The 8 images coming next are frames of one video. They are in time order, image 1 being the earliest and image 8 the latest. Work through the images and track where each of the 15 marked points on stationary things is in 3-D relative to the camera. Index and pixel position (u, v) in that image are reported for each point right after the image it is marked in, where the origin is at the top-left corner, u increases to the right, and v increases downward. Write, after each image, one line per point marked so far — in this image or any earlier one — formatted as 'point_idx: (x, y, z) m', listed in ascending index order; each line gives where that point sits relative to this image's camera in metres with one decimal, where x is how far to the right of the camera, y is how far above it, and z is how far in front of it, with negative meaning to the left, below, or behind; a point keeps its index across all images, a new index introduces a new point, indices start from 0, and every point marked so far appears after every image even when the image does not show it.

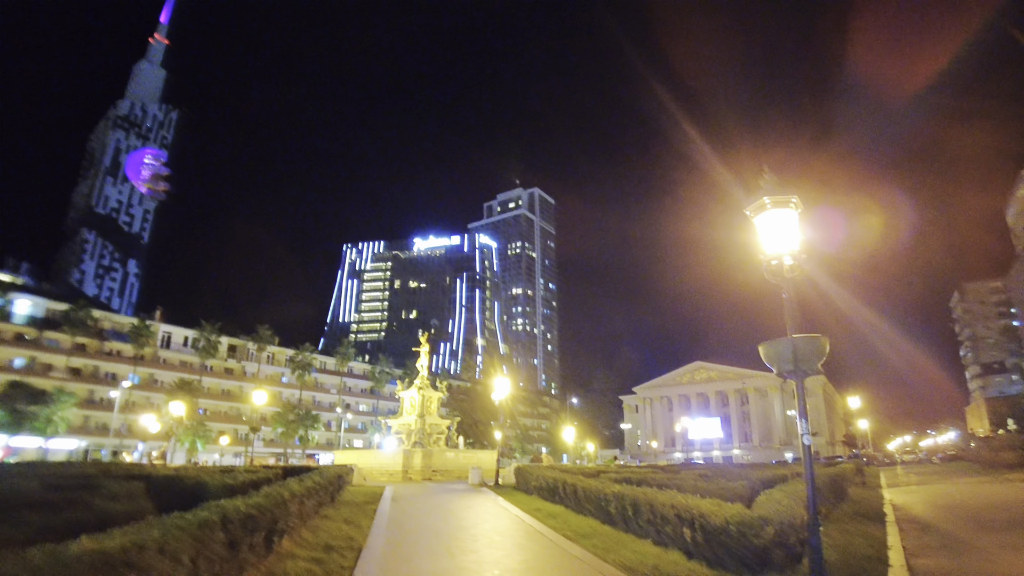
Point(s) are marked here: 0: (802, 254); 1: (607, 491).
0: (+3.8, +0.5, +7.7) m
1: (+2.2, -4.8, +13.6) m
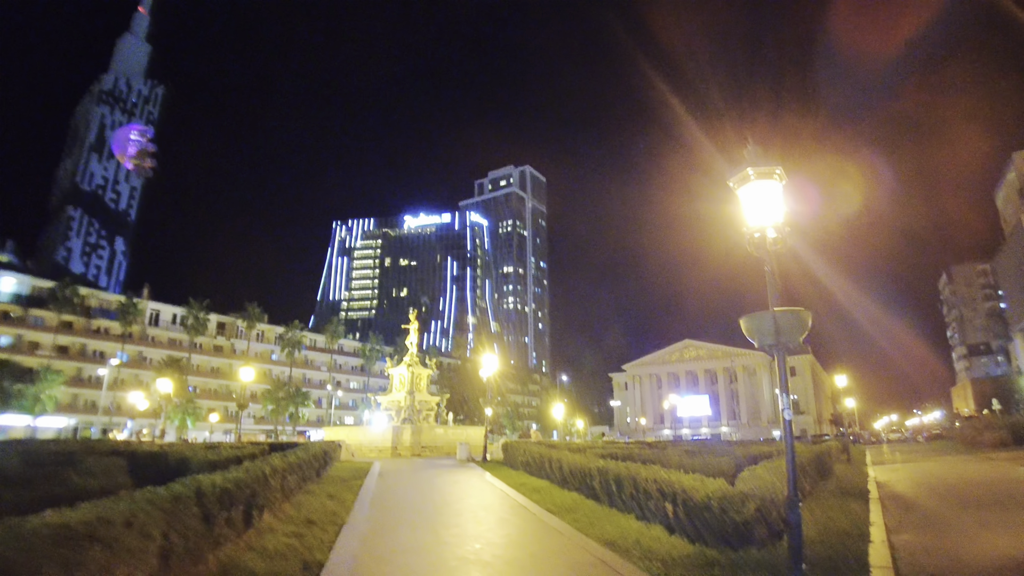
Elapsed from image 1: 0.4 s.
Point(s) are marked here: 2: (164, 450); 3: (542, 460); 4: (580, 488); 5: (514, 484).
0: (+3.6, +0.8, +7.6) m
1: (+1.9, -4.2, +13.6) m
2: (-10.3, -4.8, +17.0) m
3: (+0.9, -5.3, +17.9) m
4: (+1.7, -5.1, +14.6) m
5: (+0.1, -5.5, +16.3) m
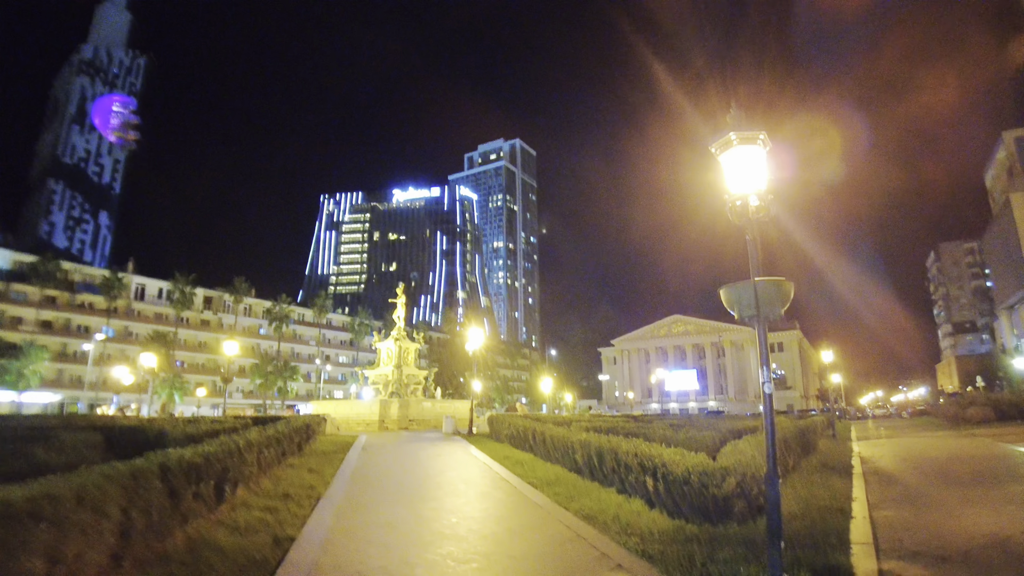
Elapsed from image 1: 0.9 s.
0: (+3.3, +1.2, +7.3) m
1: (+1.5, -3.6, +13.6) m
2: (-10.8, -4.0, +16.8) m
3: (+0.4, -4.5, +17.8) m
4: (+1.3, -4.4, +14.6) m
5: (-0.4, -4.8, +16.2) m
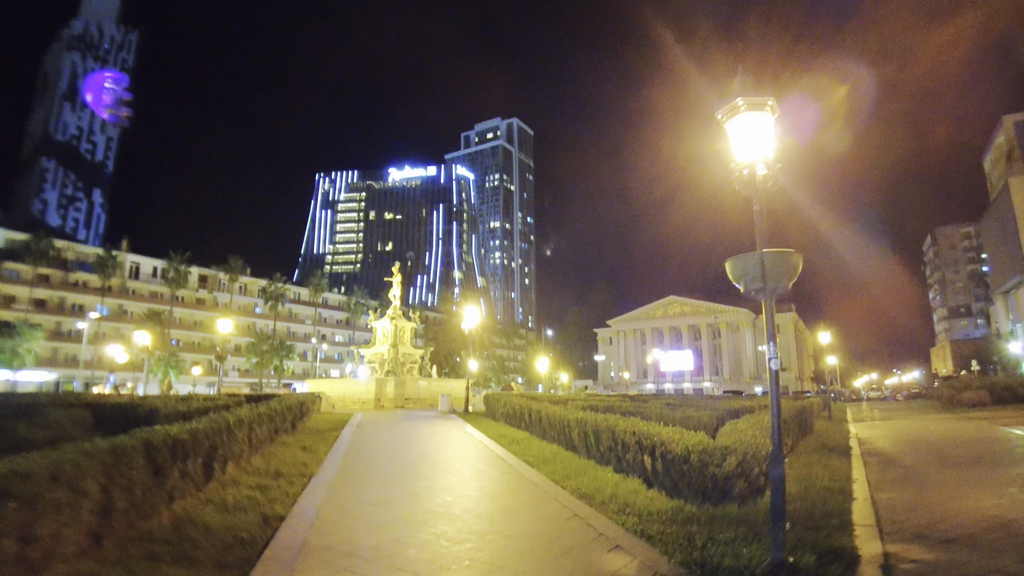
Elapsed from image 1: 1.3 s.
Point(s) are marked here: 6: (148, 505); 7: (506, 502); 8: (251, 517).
0: (+3.2, +1.5, +7.0) m
1: (+1.4, -3.1, +13.4) m
2: (-10.9, -3.3, +16.6) m
3: (+0.3, -3.8, +17.7) m
4: (+1.2, -3.8, +14.5) m
5: (-0.5, -4.1, +16.1) m
6: (-4.1, -2.4, +6.5) m
7: (-0.1, -3.2, +8.6) m
8: (-3.3, -2.9, +7.3) m
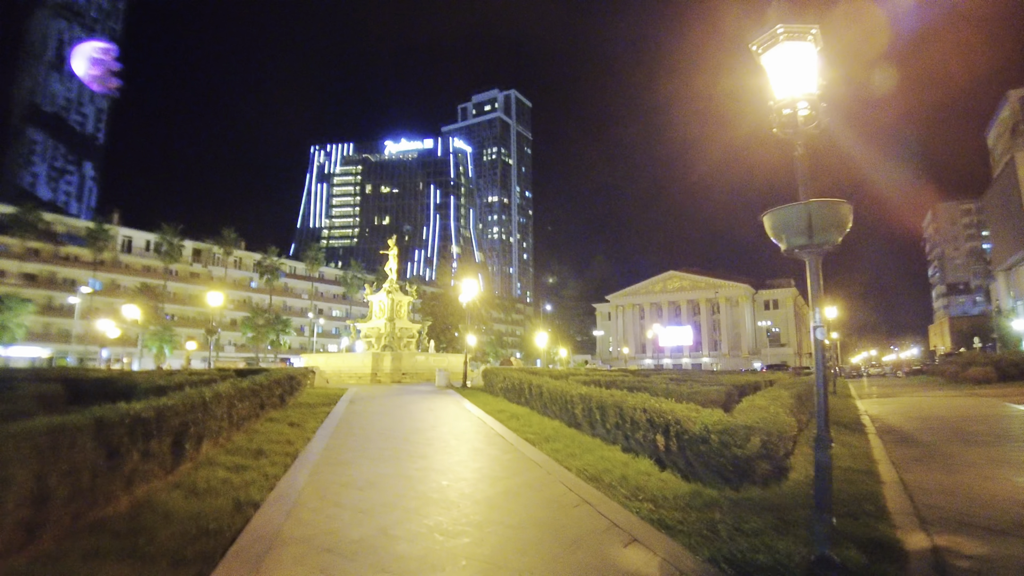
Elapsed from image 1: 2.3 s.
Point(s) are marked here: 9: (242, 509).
0: (+3.3, +2.0, +6.1) m
1: (+1.4, -2.3, +12.7) m
2: (-10.9, -2.4, +15.8) m
3: (+0.3, -2.9, +16.9) m
4: (+1.2, -3.0, +13.7) m
5: (-0.5, -3.3, +15.4) m
6: (-4.1, -2.0, +5.7) m
7: (-0.1, -2.7, +7.8) m
8: (-3.3, -2.5, +6.5) m
9: (-3.0, -2.5, +6.5) m
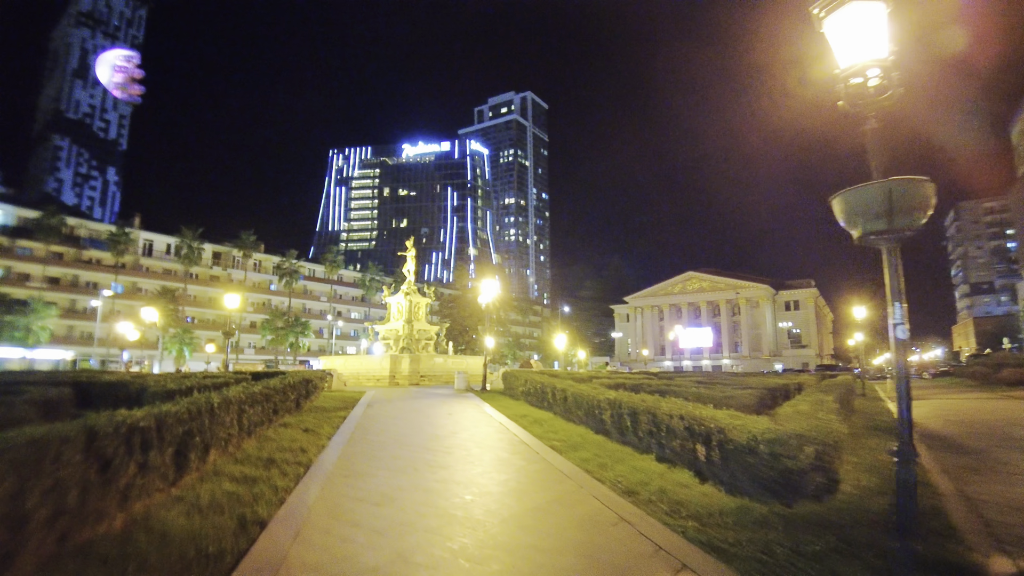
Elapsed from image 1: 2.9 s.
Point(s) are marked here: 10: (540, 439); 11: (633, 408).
0: (+3.6, +2.0, +5.3) m
1: (+1.9, -2.3, +12.0) m
2: (-10.3, -2.4, +15.4) m
3: (+0.9, -2.9, +16.3) m
4: (+1.7, -3.0, +13.0) m
5: (+0.1, -3.3, +14.7) m
6: (-3.8, -2.0, +5.1) m
7: (+0.3, -2.6, +7.1) m
8: (-3.0, -2.4, +6.0) m
9: (-2.7, -2.5, +5.9) m
10: (+0.6, -3.0, +11.6) m
11: (+2.2, -2.2, +10.6) m
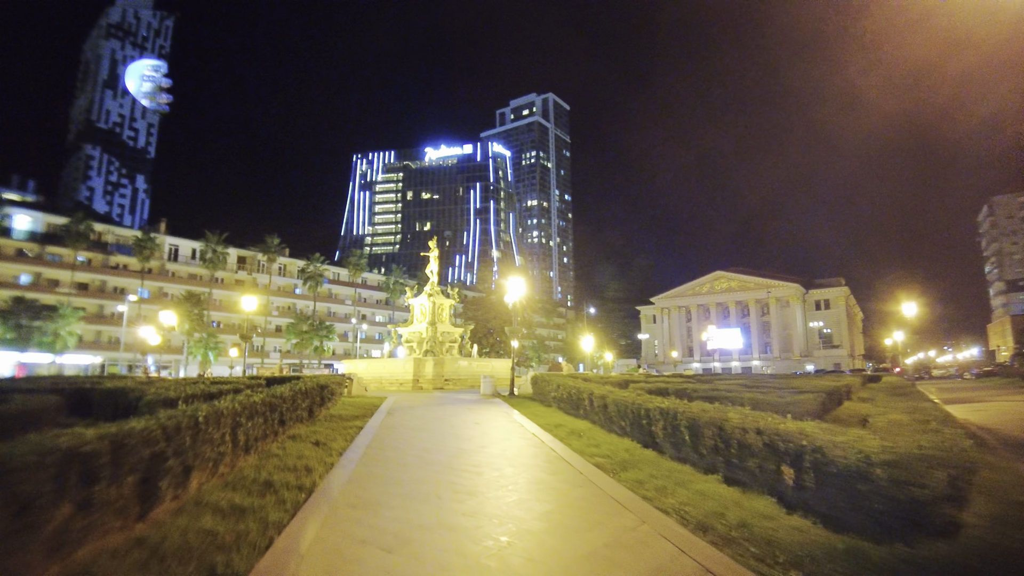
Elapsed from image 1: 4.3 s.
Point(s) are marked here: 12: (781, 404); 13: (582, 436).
0: (+3.9, +2.2, +3.7) m
1: (+2.5, -2.2, +10.4) m
2: (-9.5, -2.4, +14.3) m
3: (+1.8, -2.7, +14.7) m
4: (+2.4, -2.9, +11.4) m
5: (+0.8, -3.1, +13.2) m
6: (-3.4, -1.9, +3.8) m
7: (+0.7, -2.5, +5.6) m
8: (-2.6, -2.3, +4.6) m
9: (-2.3, -2.3, +4.5) m
10: (+1.2, -2.9, +10.1) m
11: (+2.8, -2.1, +9.0) m
12: (+5.8, -2.6, +12.5) m
13: (+1.4, -3.0, +11.7) m
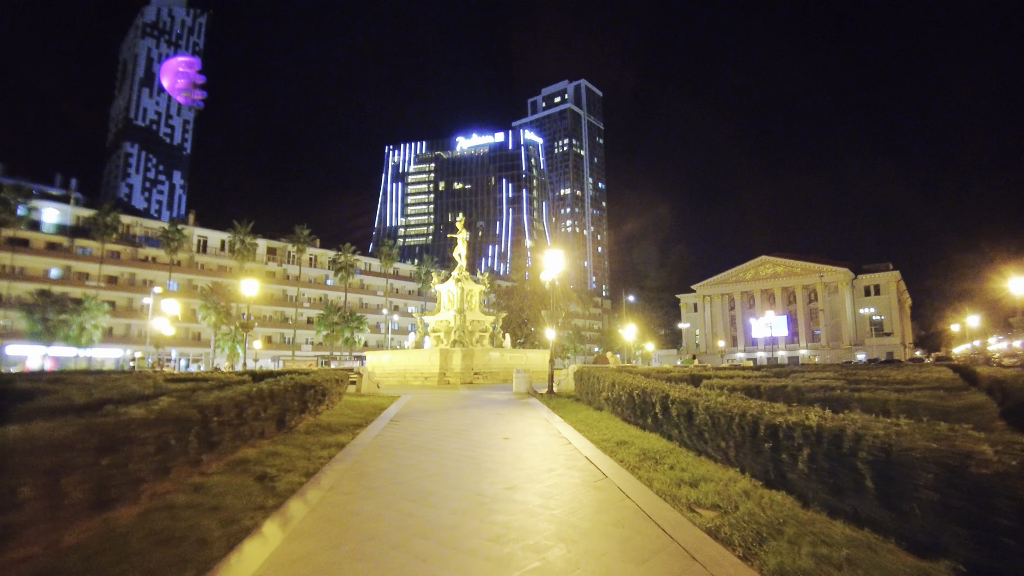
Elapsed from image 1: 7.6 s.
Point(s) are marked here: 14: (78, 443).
0: (+4.0, +2.8, -0.4) m
1: (+3.1, -1.5, +6.4) m
2: (-8.7, -1.9, +11.1) m
3: (+2.6, -2.0, +10.8) m
4: (+3.0, -2.2, +7.5) m
5: (+1.5, -2.5, +9.3) m
6: (-3.2, -1.4, +0.2) m
7: (+1.0, -1.9, +1.8) m
8: (-2.4, -1.8, +0.9) m
9: (-2.1, -1.8, +0.8) m
10: (+1.7, -2.3, +6.2) m
11: (+3.3, -1.4, +5.0) m
12: (+6.5, -1.8, +8.3) m
13: (+2.0, -2.4, +7.8) m
14: (-3.6, -1.3, +4.6) m
